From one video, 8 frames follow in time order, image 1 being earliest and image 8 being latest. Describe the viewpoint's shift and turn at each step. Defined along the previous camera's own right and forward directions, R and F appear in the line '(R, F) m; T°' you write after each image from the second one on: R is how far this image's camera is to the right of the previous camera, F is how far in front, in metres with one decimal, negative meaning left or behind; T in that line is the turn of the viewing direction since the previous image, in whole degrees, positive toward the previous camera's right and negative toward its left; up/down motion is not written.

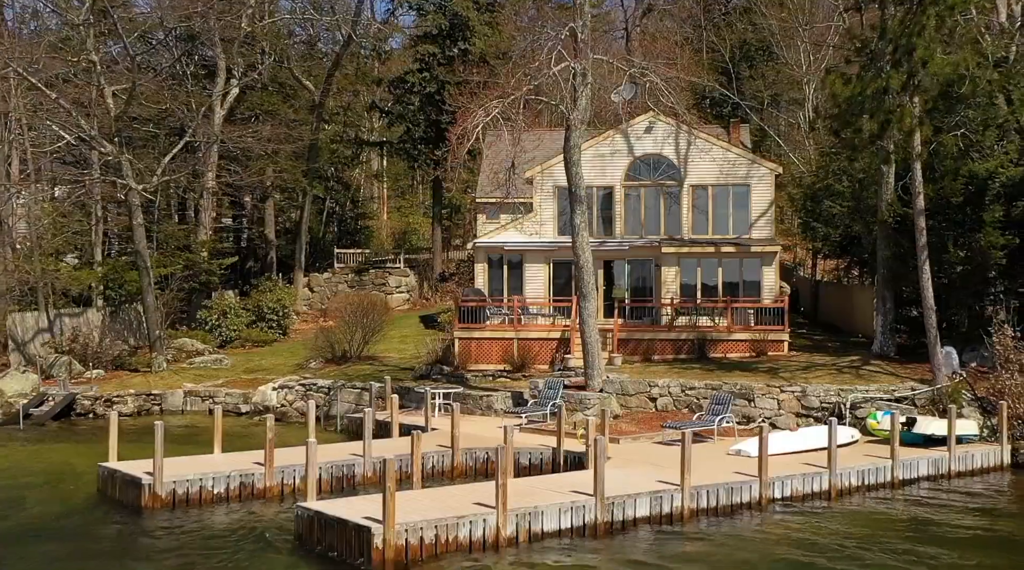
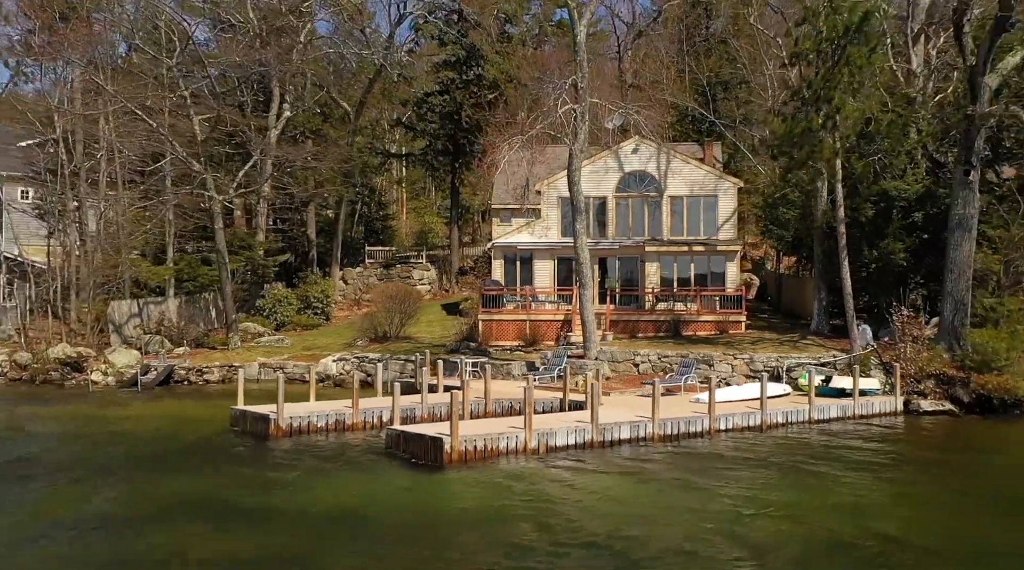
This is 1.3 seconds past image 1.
(-0.5, -6.8) m; 0°
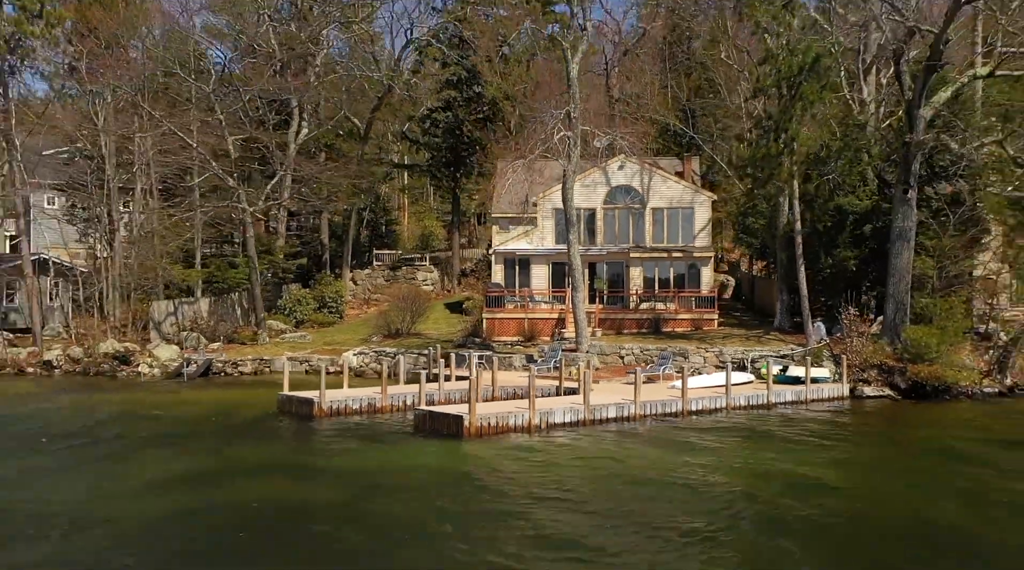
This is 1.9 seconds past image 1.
(-0.4, -4.5) m; +1°
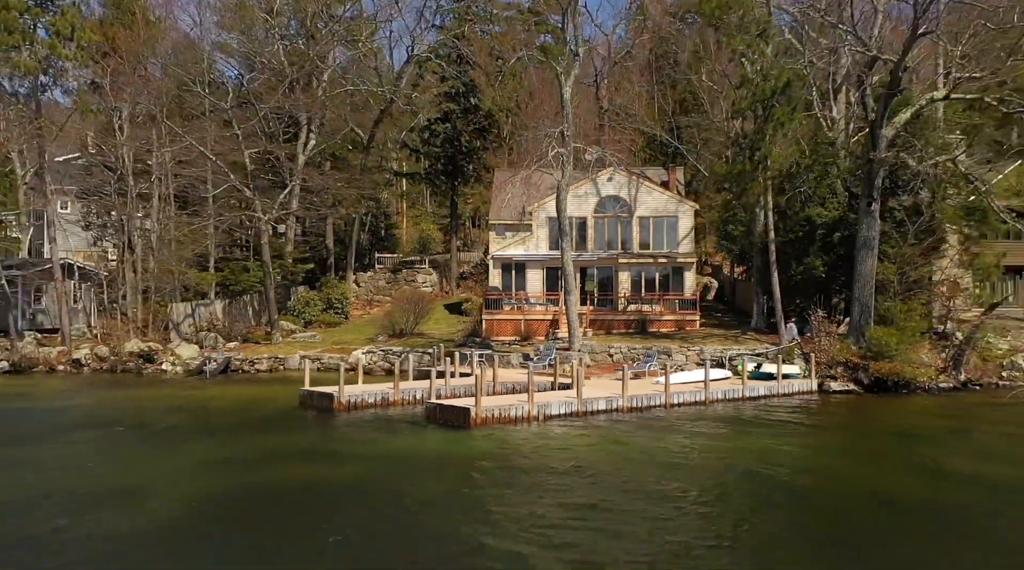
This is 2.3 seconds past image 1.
(-0.3, -3.1) m; +1°
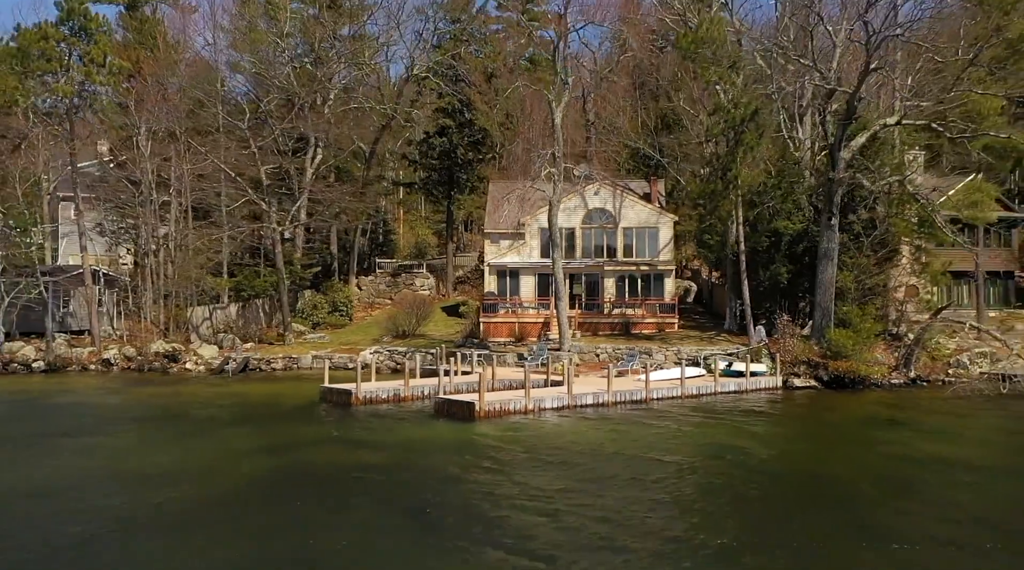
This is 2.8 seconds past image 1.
(-0.4, -3.9) m; +1°
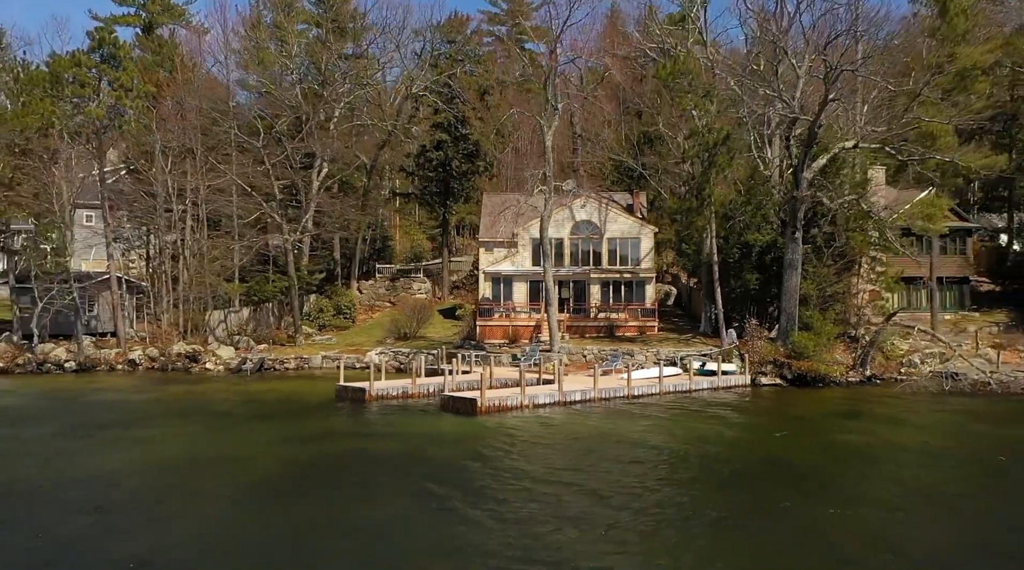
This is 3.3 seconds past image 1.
(-0.4, -4.2) m; +1°
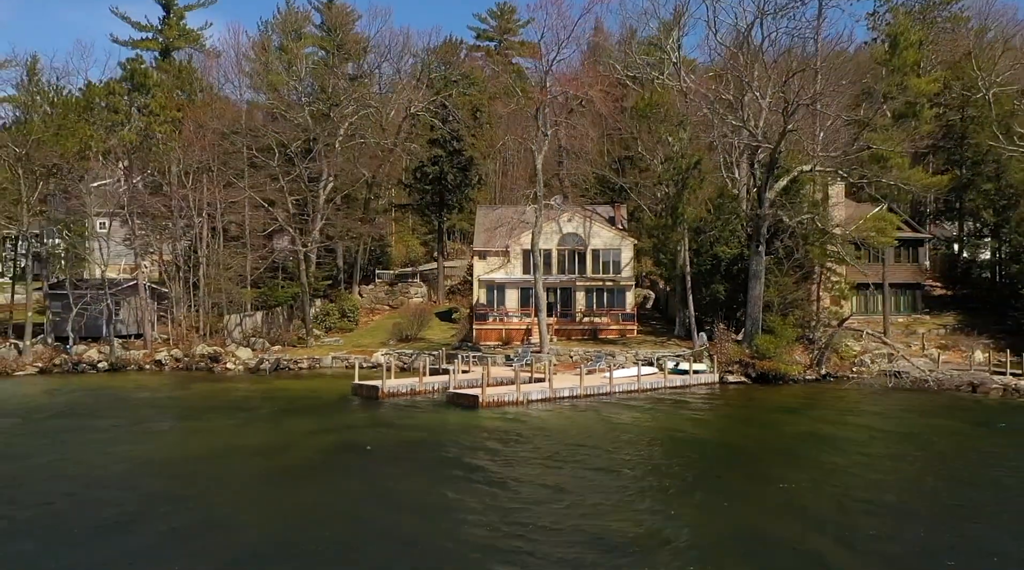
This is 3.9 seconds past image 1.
(-0.6, -5.2) m; +1°
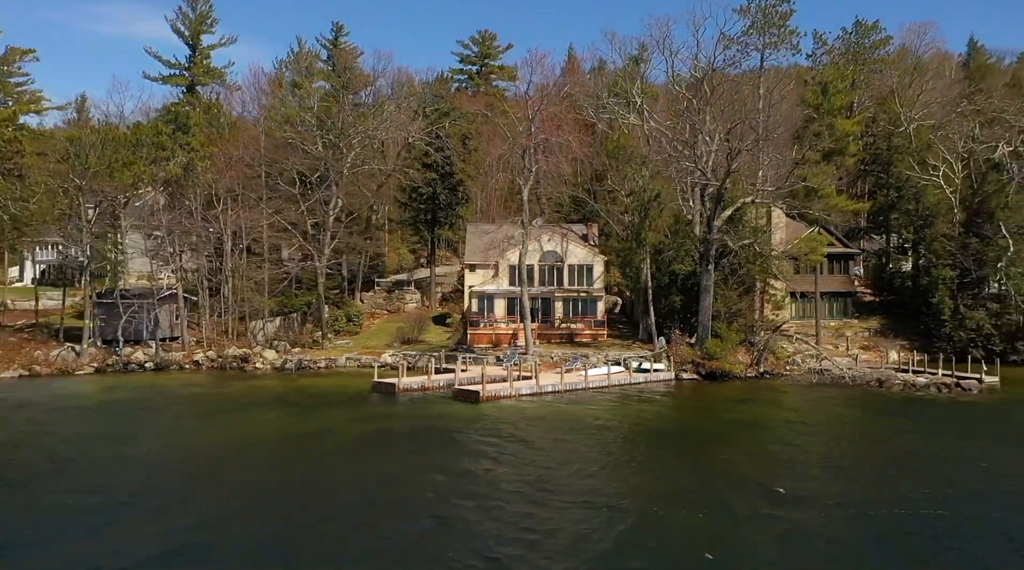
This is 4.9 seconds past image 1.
(-1.3, -9.5) m; +2°
